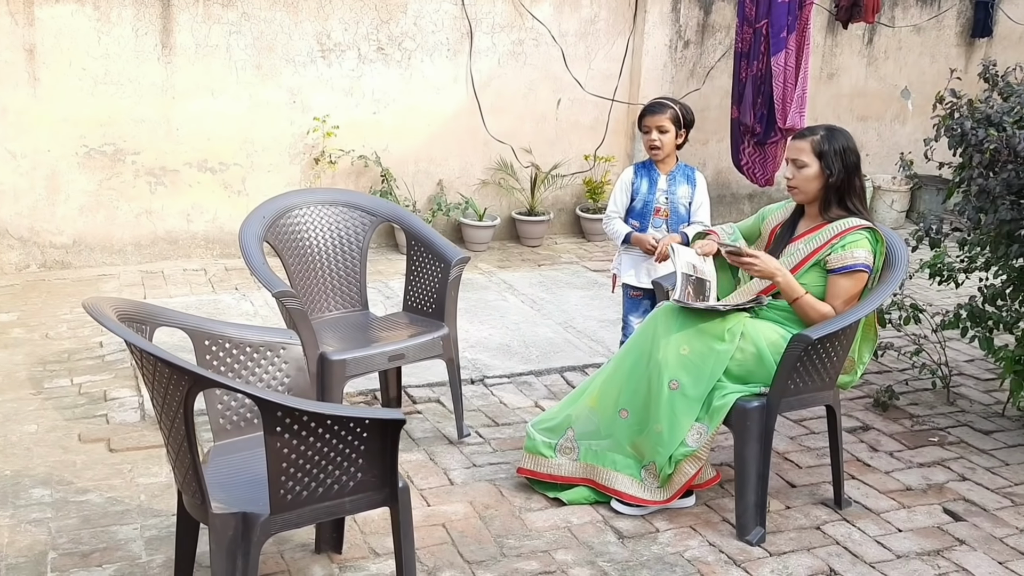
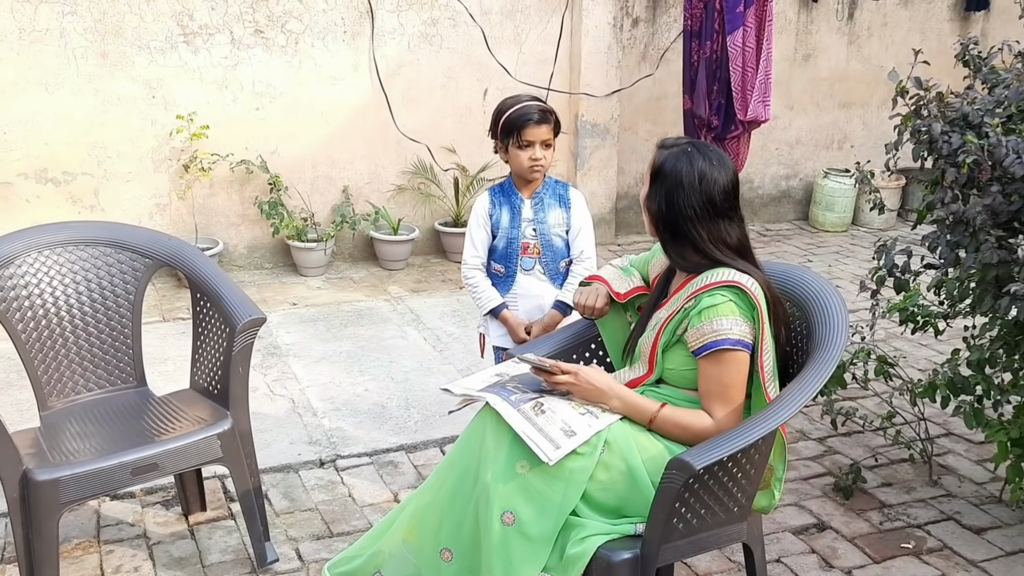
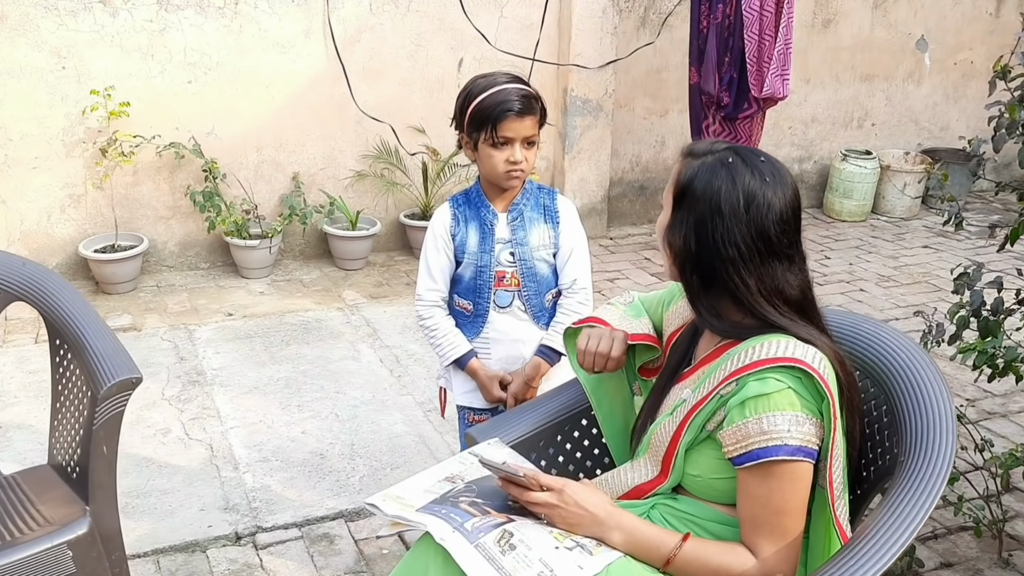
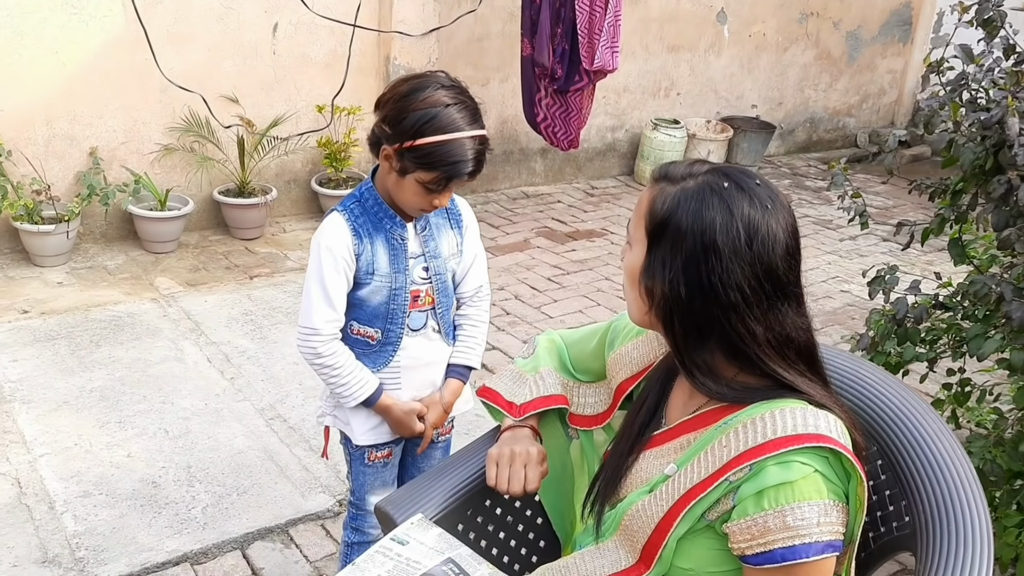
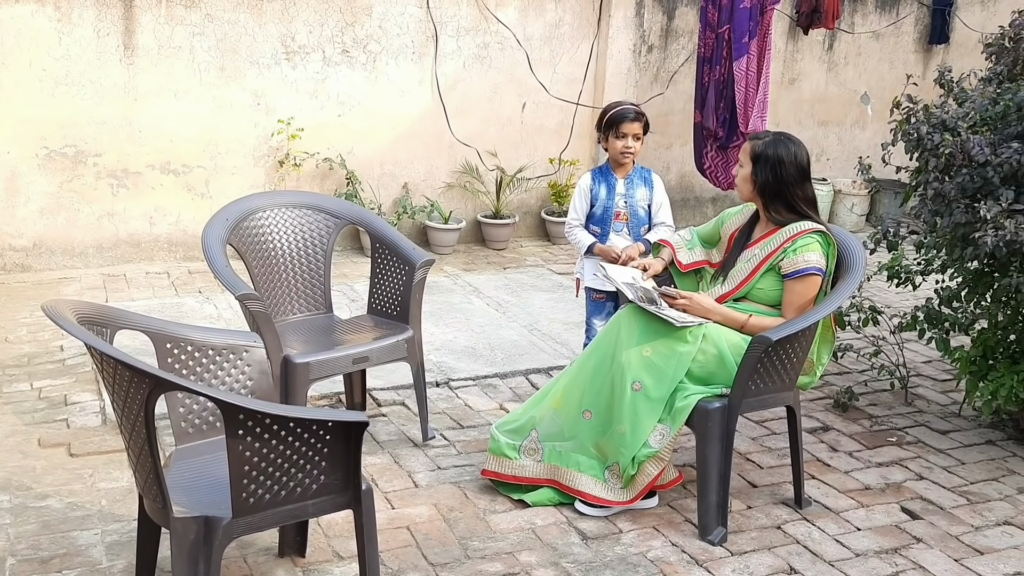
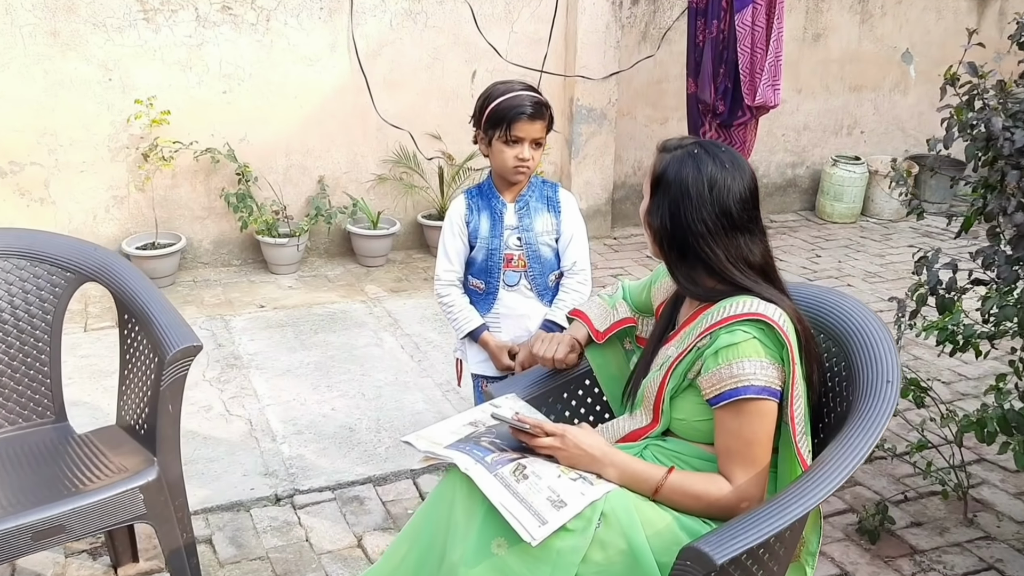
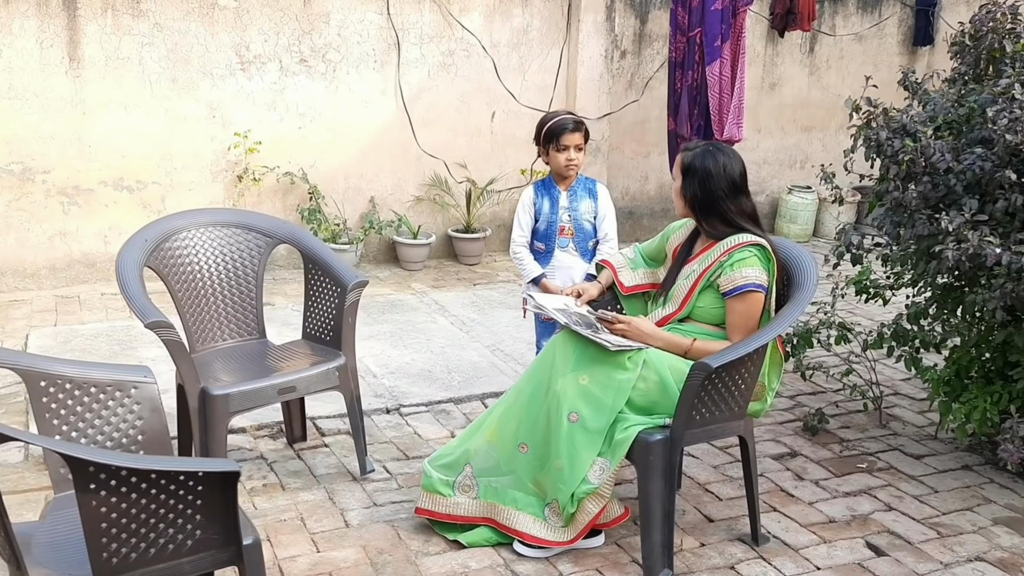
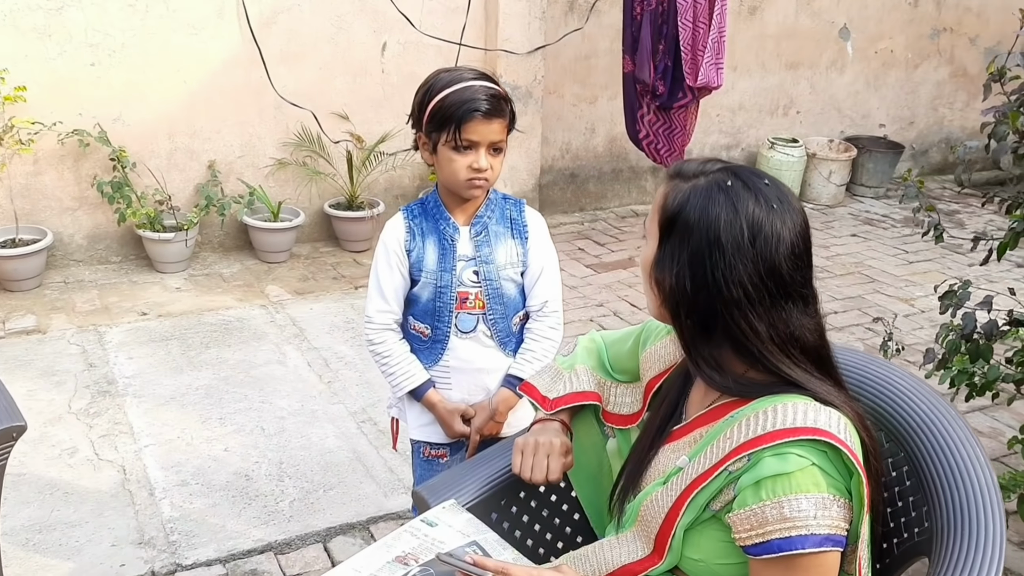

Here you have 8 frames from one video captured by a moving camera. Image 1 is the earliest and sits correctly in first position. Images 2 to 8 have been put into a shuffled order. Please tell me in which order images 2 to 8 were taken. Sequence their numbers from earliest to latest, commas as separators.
5, 7, 2, 6, 3, 8, 4
